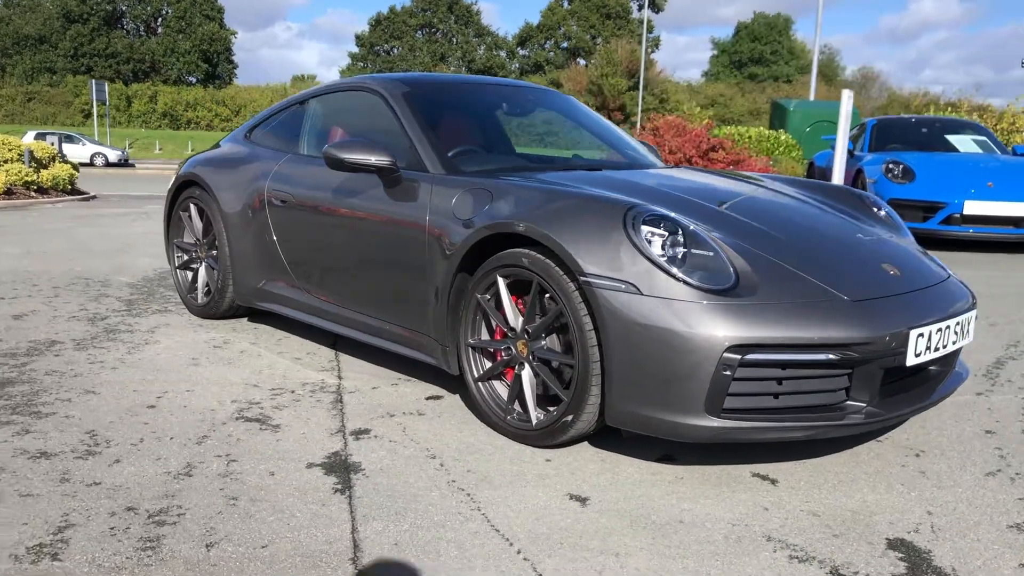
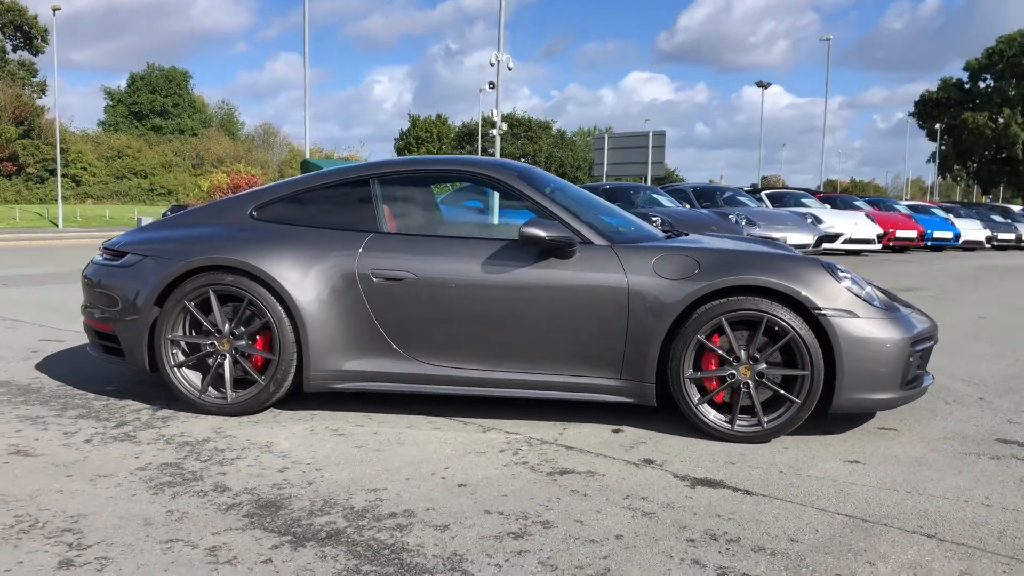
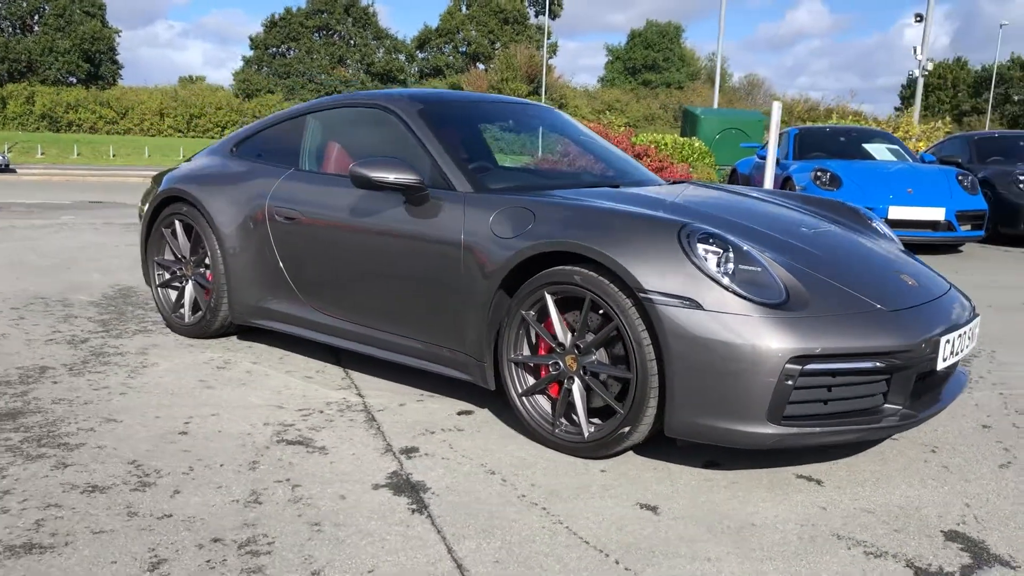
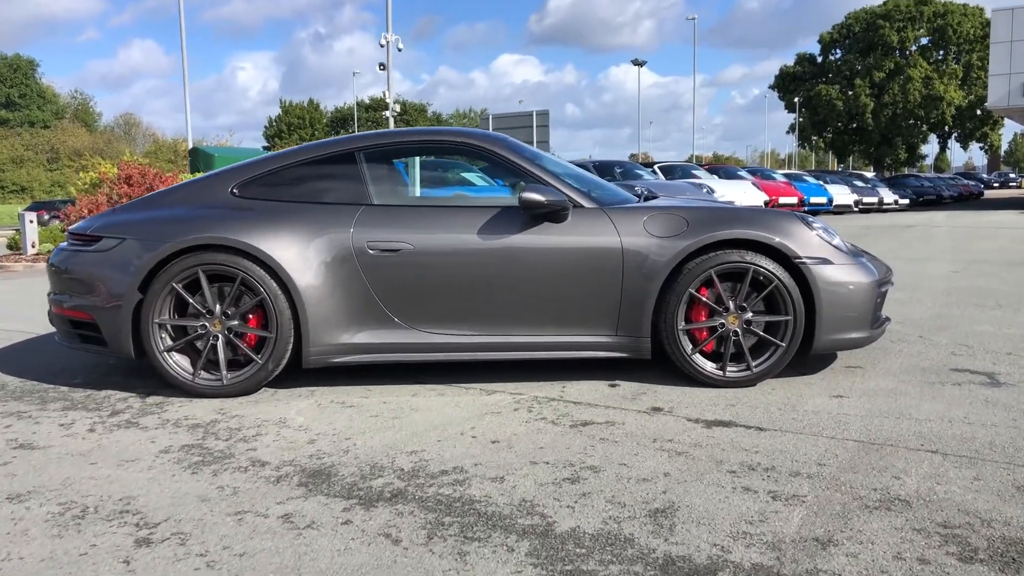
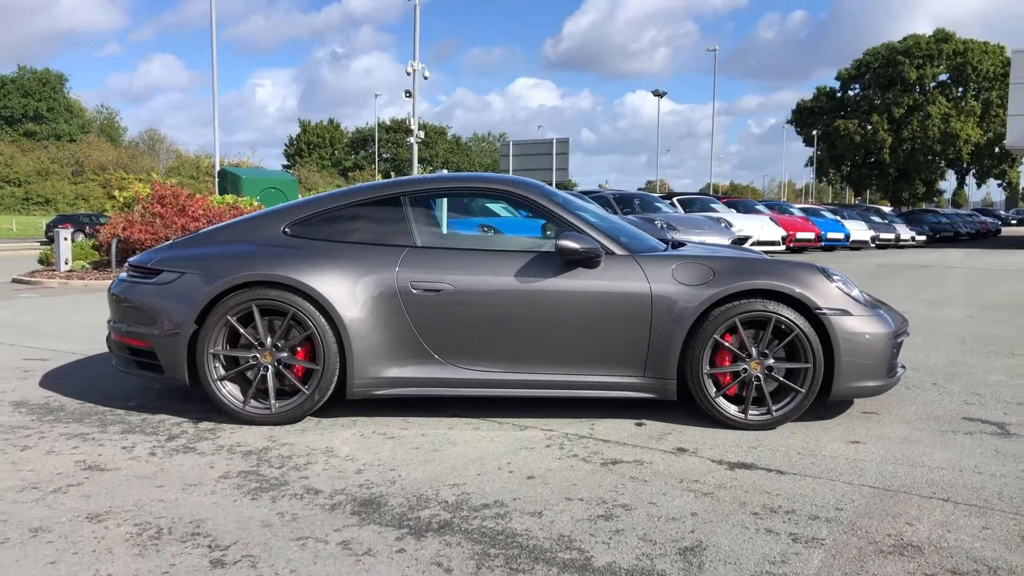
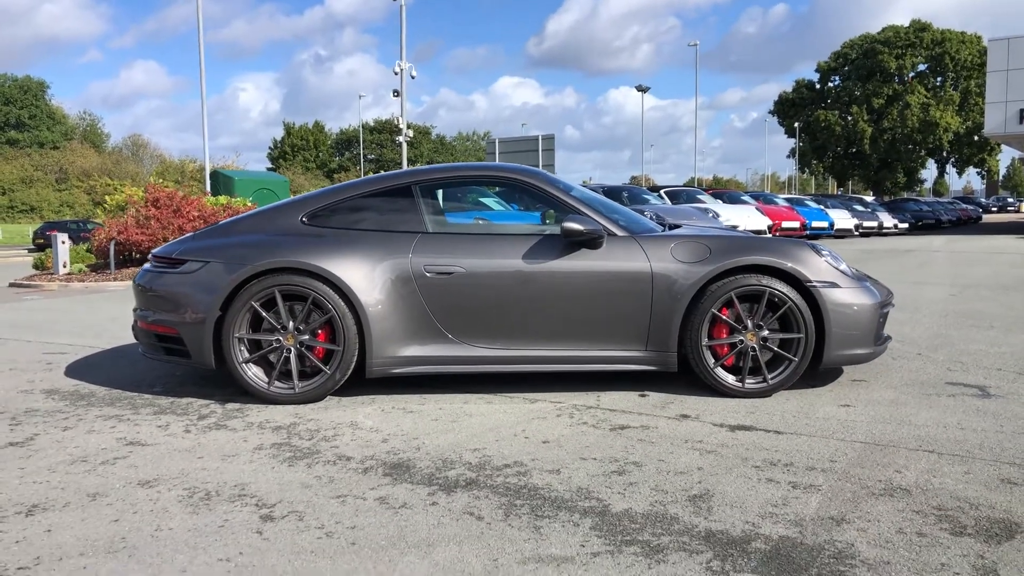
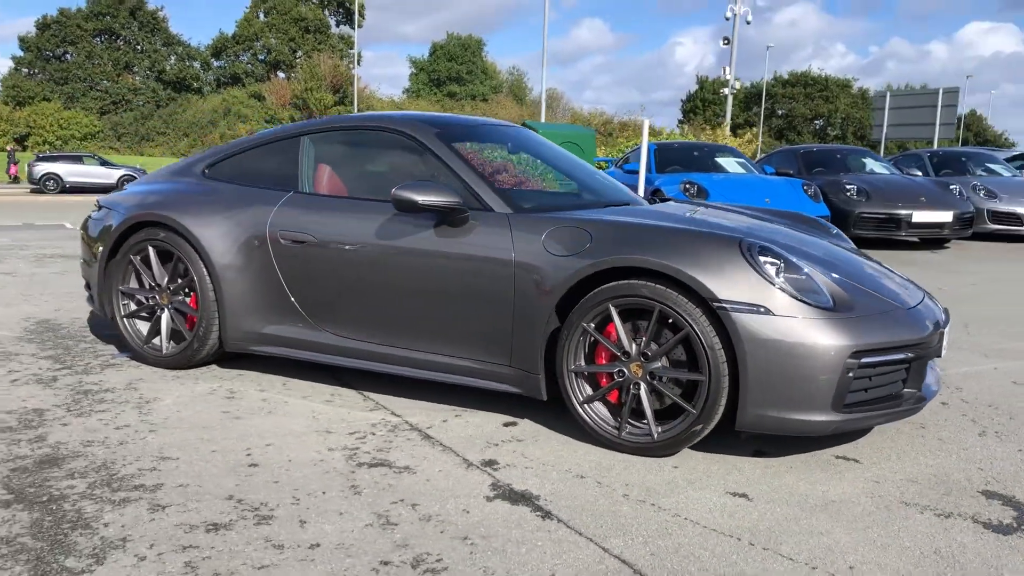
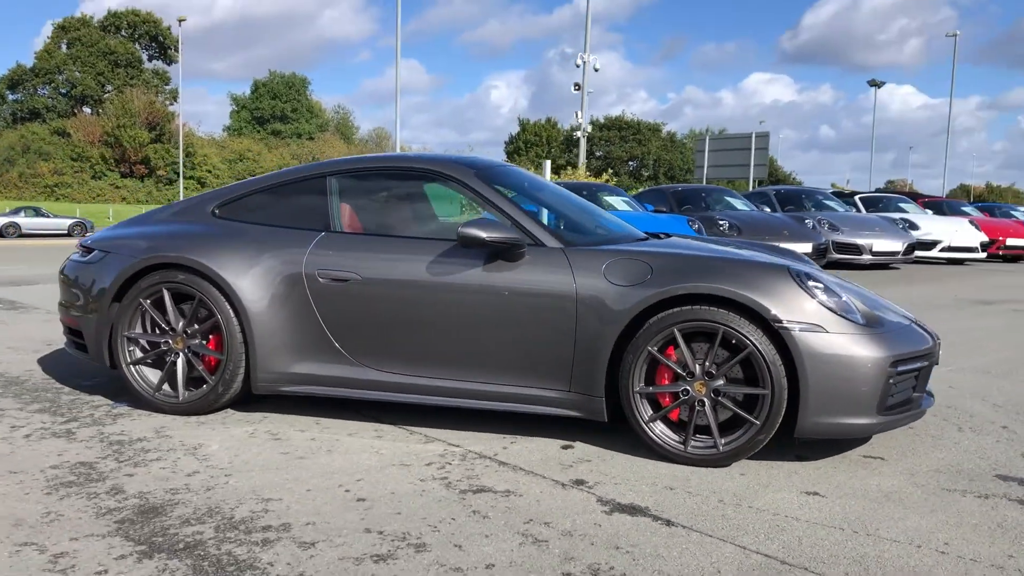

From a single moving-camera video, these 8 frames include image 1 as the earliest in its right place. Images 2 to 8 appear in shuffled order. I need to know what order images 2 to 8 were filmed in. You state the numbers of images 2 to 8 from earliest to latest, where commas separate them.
3, 7, 8, 2, 5, 6, 4
